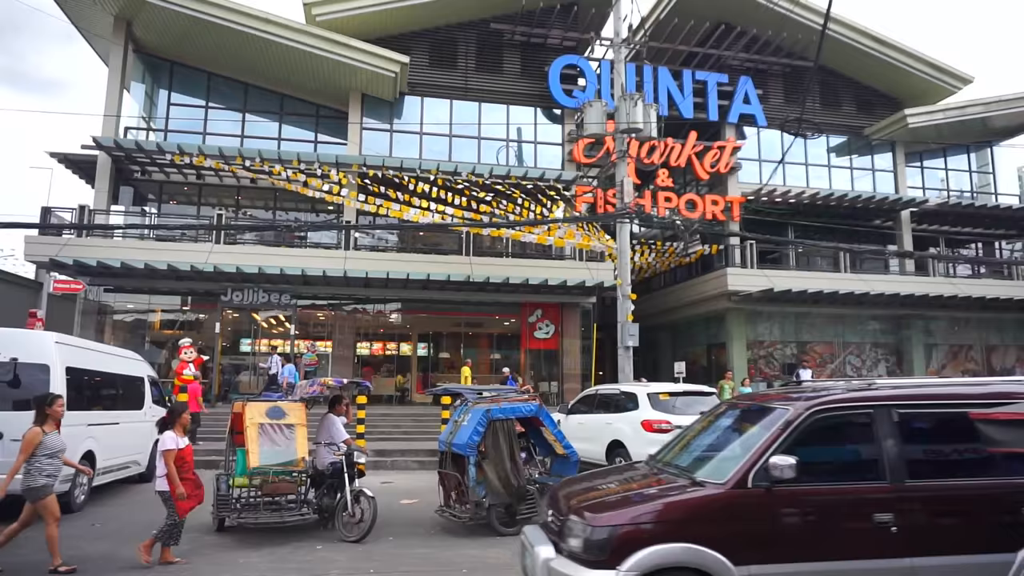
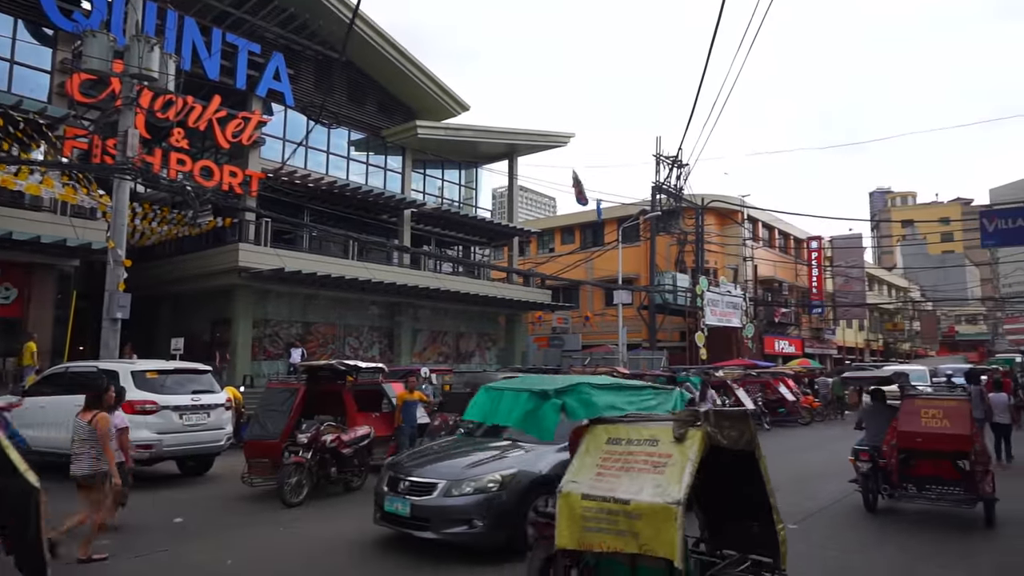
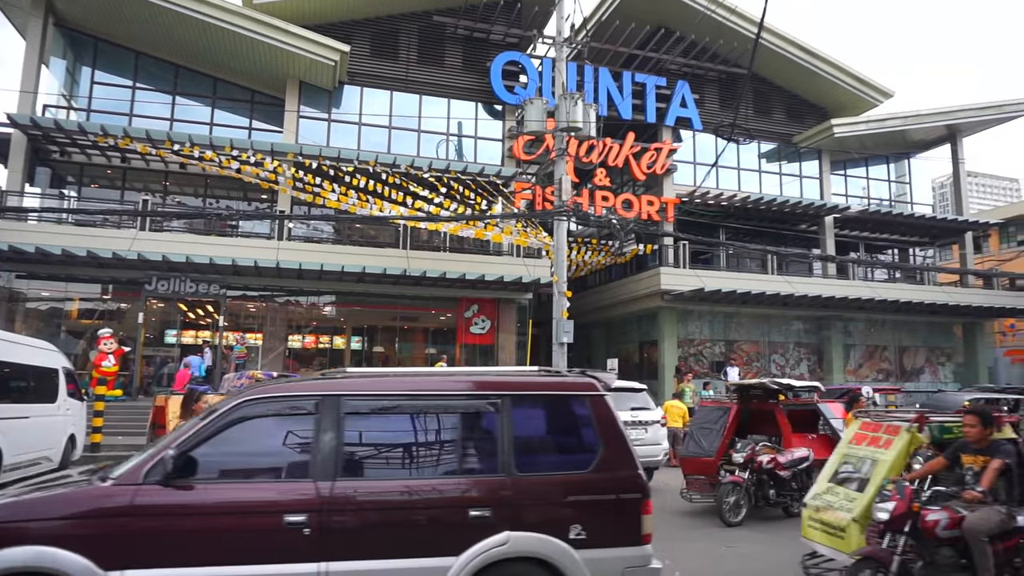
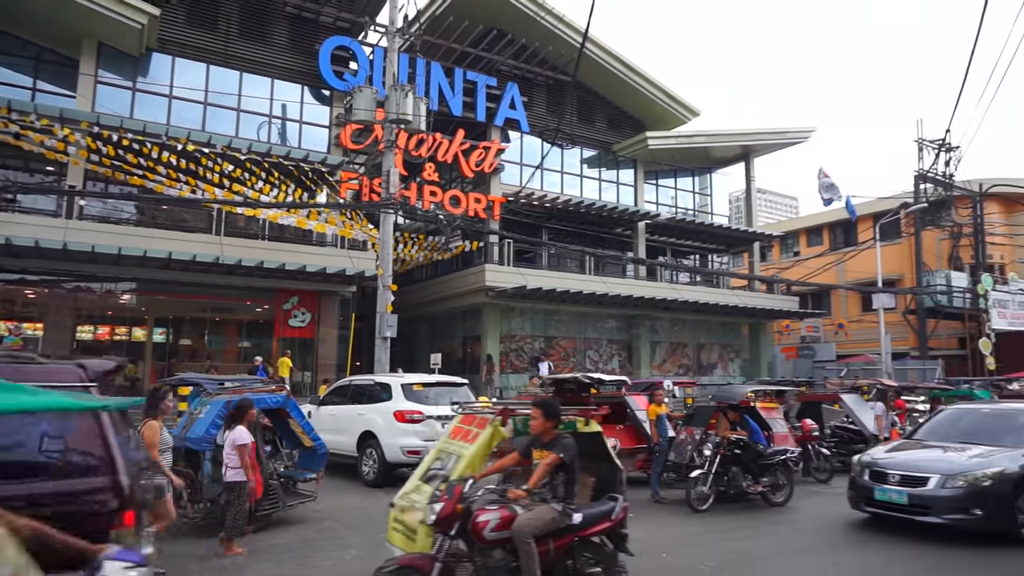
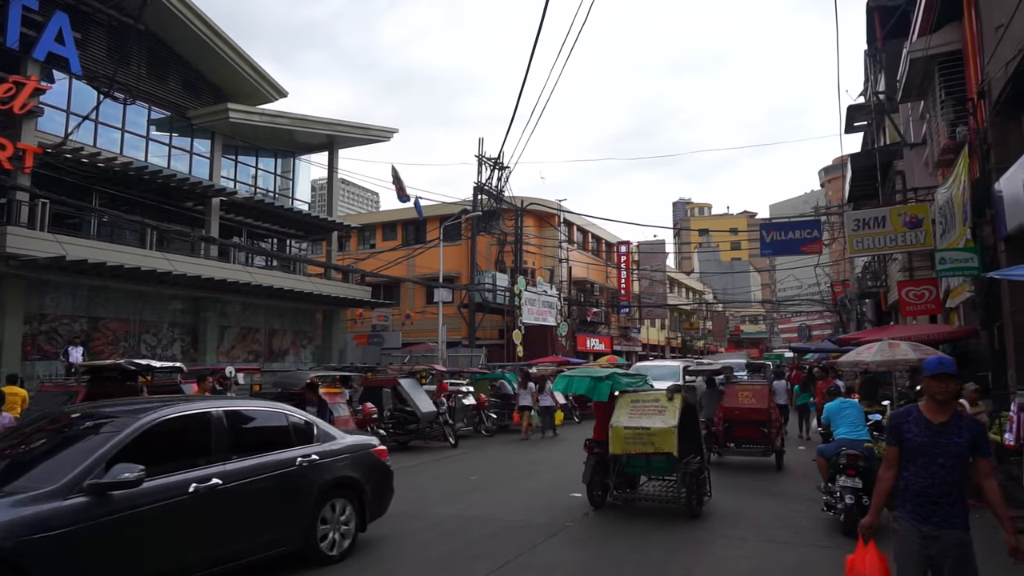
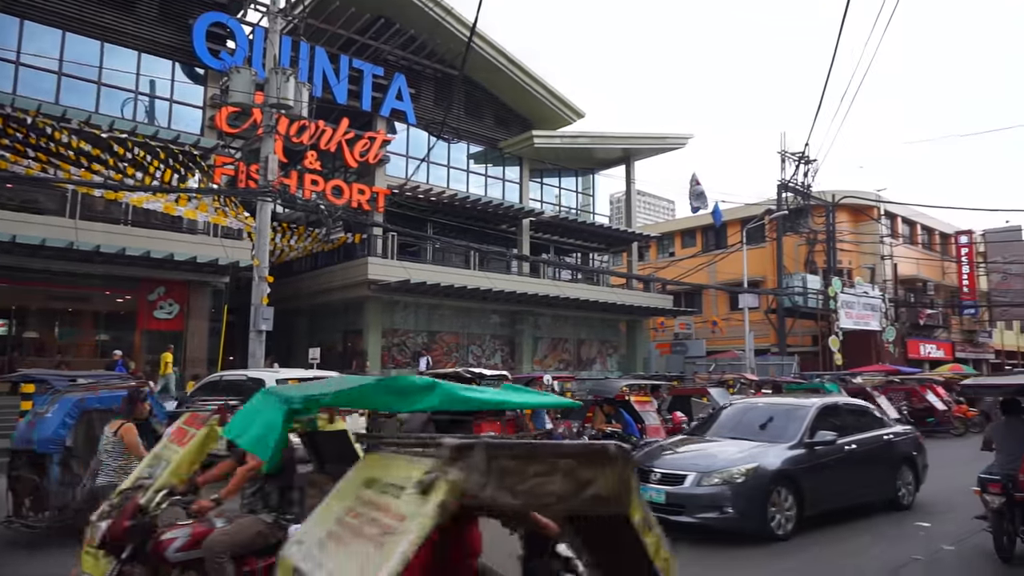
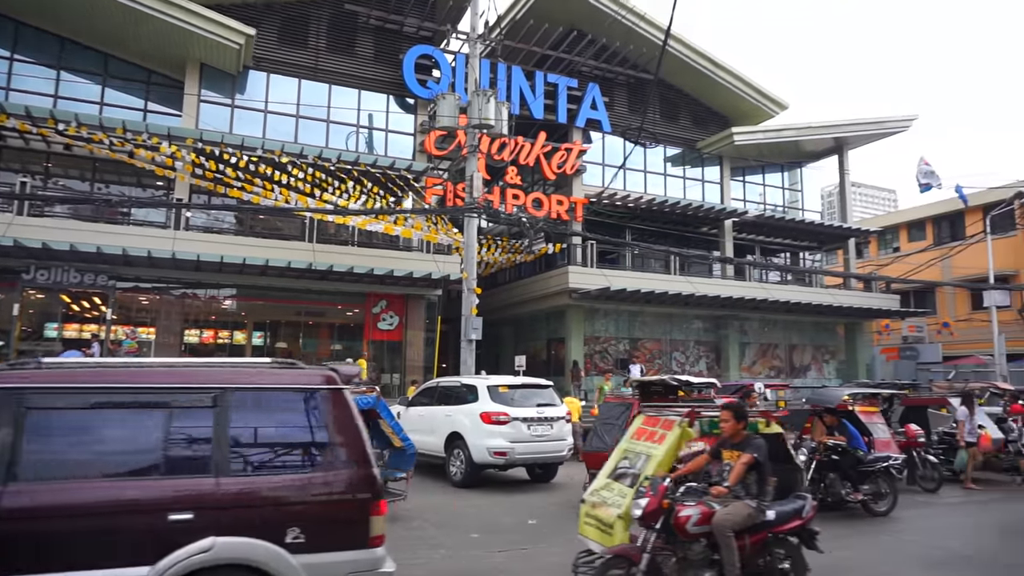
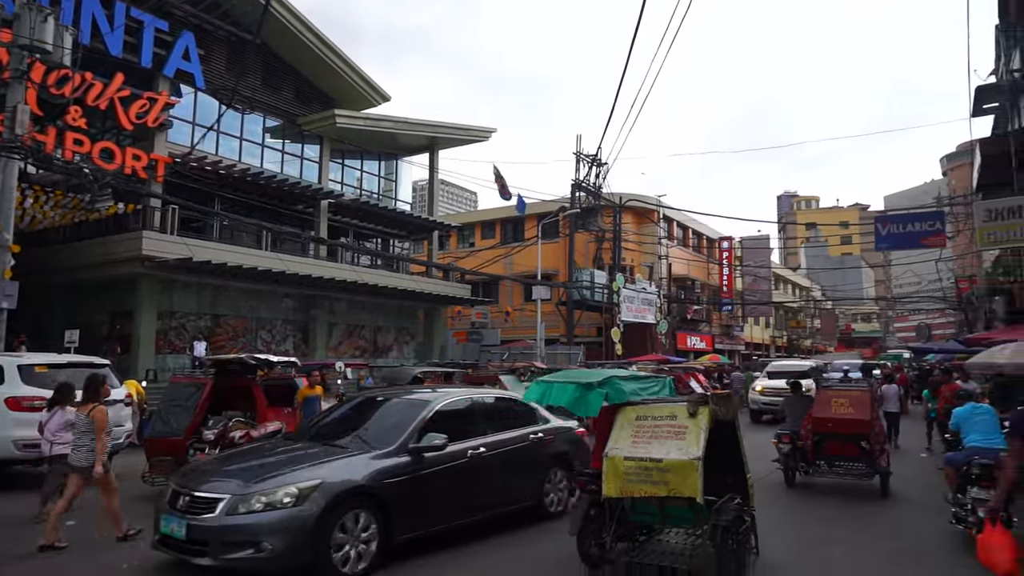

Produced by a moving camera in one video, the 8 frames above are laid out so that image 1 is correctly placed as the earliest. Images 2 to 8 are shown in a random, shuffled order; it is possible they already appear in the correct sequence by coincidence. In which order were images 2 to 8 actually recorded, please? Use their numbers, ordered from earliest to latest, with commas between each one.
3, 7, 4, 6, 2, 8, 5
